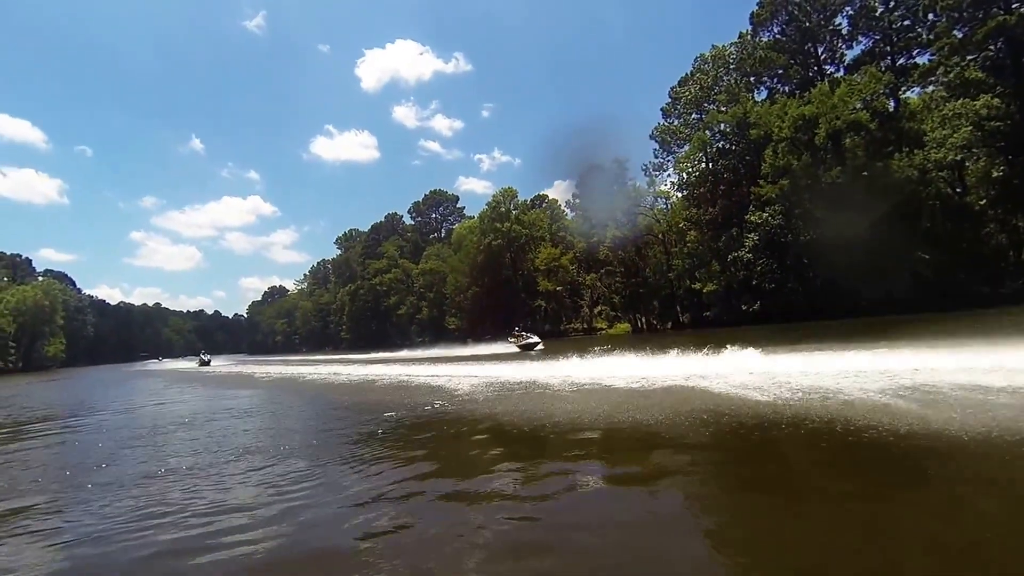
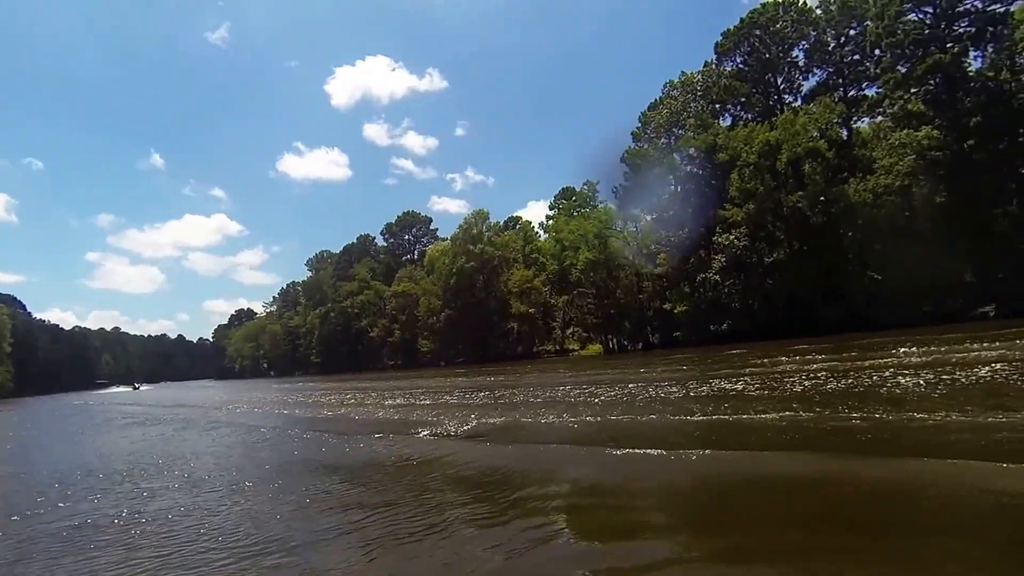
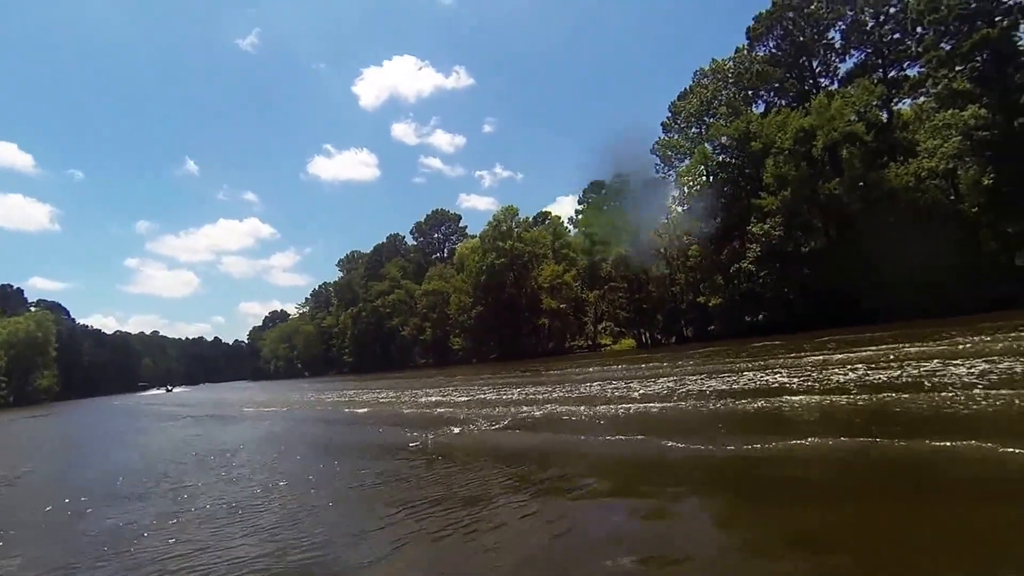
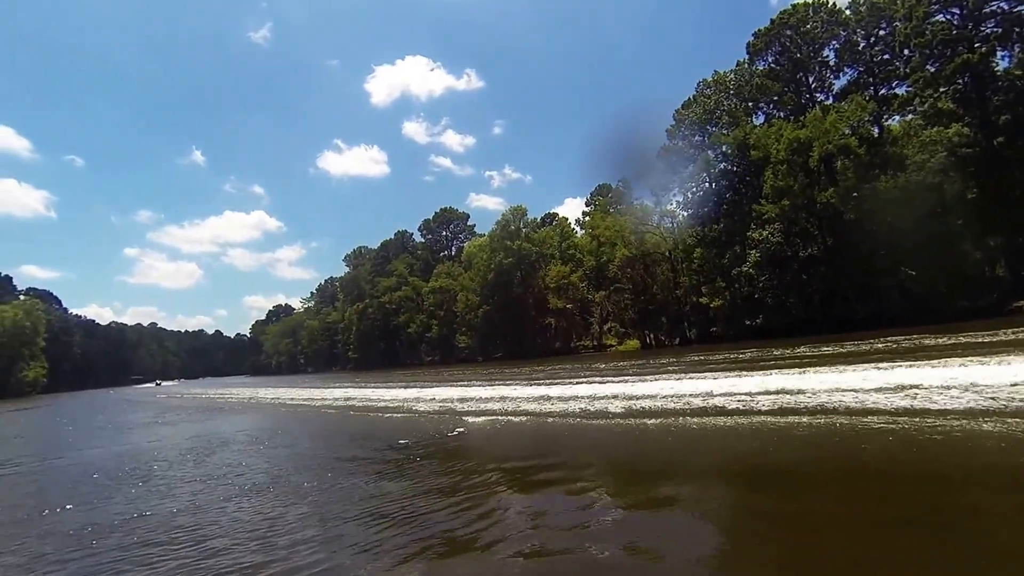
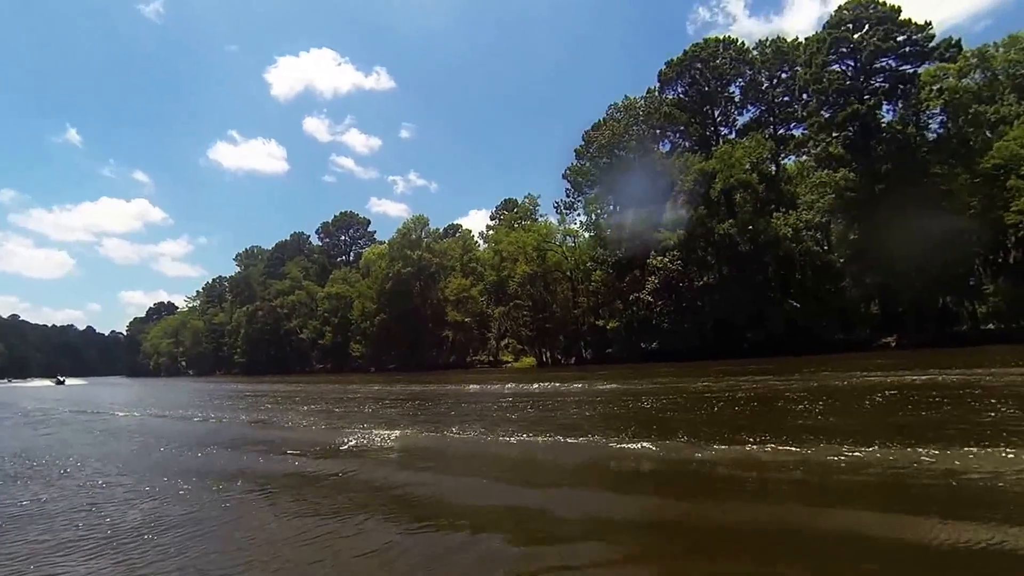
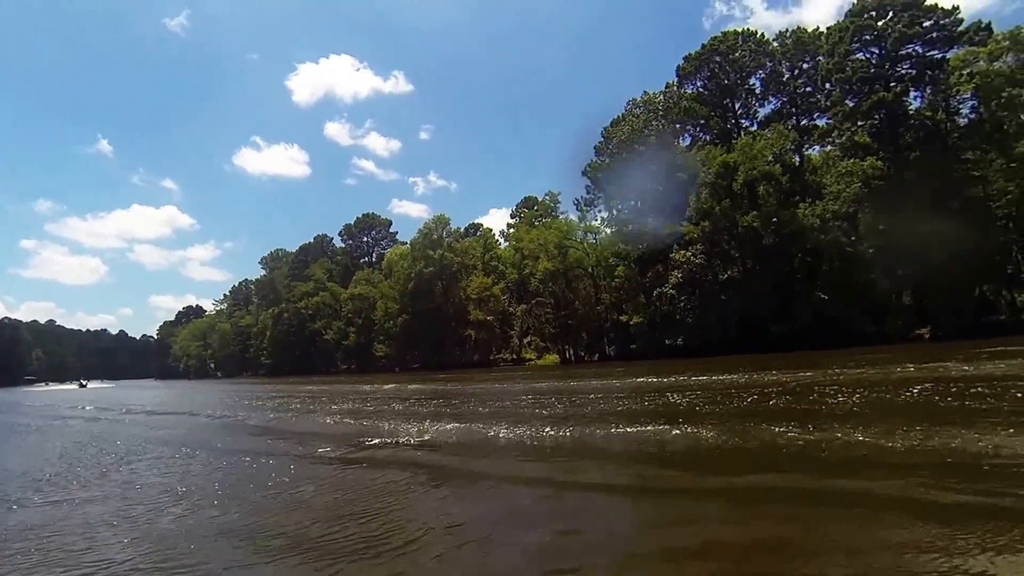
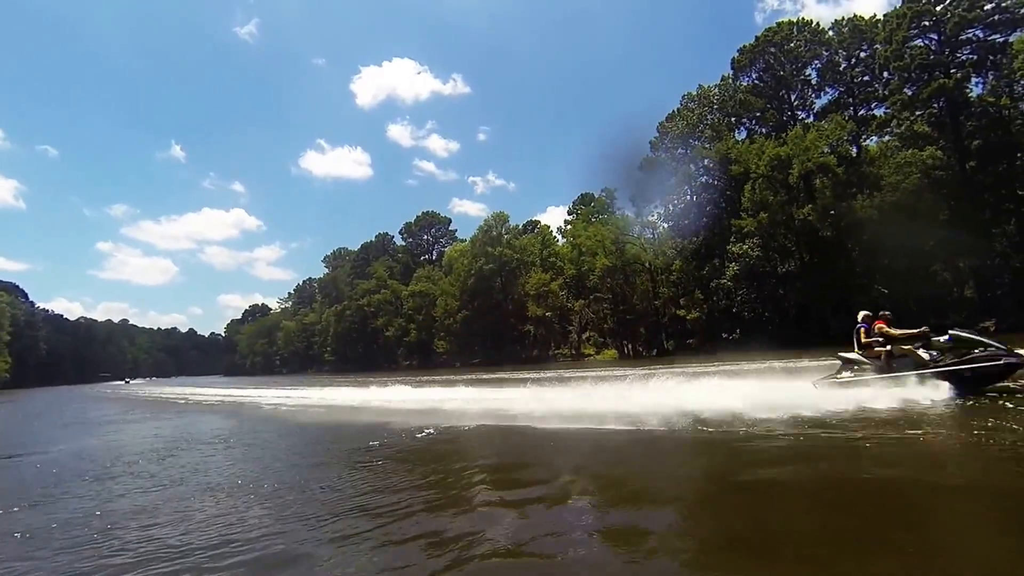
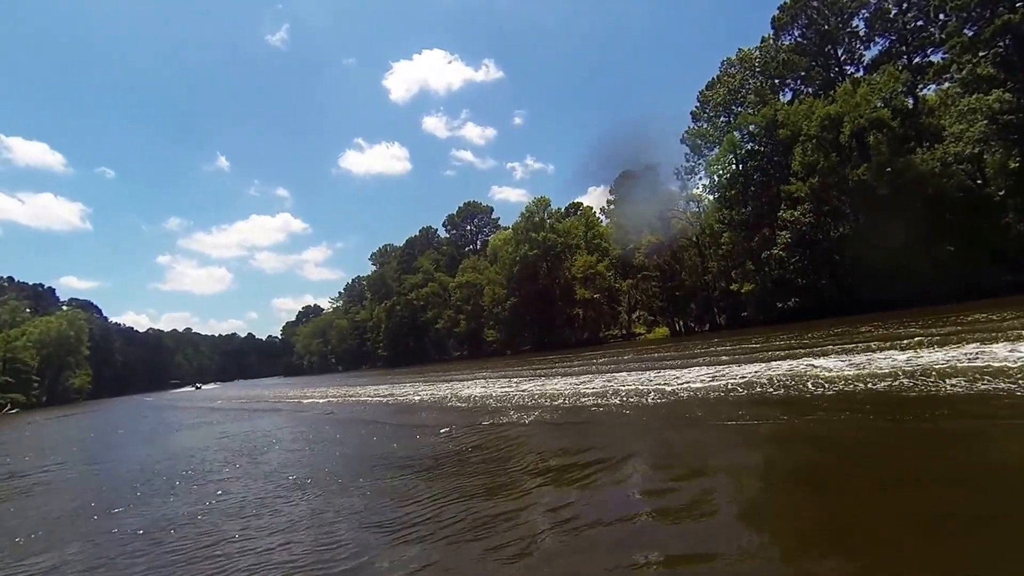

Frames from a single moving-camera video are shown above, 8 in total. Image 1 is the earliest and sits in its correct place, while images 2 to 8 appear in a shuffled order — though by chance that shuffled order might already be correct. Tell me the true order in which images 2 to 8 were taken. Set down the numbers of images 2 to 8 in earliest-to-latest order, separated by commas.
7, 4, 8, 3, 2, 6, 5
